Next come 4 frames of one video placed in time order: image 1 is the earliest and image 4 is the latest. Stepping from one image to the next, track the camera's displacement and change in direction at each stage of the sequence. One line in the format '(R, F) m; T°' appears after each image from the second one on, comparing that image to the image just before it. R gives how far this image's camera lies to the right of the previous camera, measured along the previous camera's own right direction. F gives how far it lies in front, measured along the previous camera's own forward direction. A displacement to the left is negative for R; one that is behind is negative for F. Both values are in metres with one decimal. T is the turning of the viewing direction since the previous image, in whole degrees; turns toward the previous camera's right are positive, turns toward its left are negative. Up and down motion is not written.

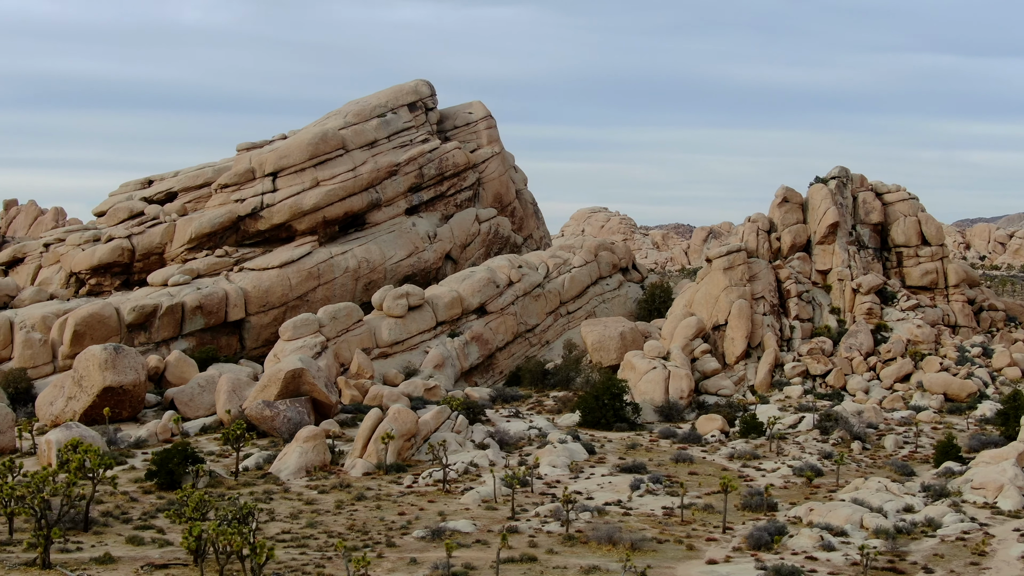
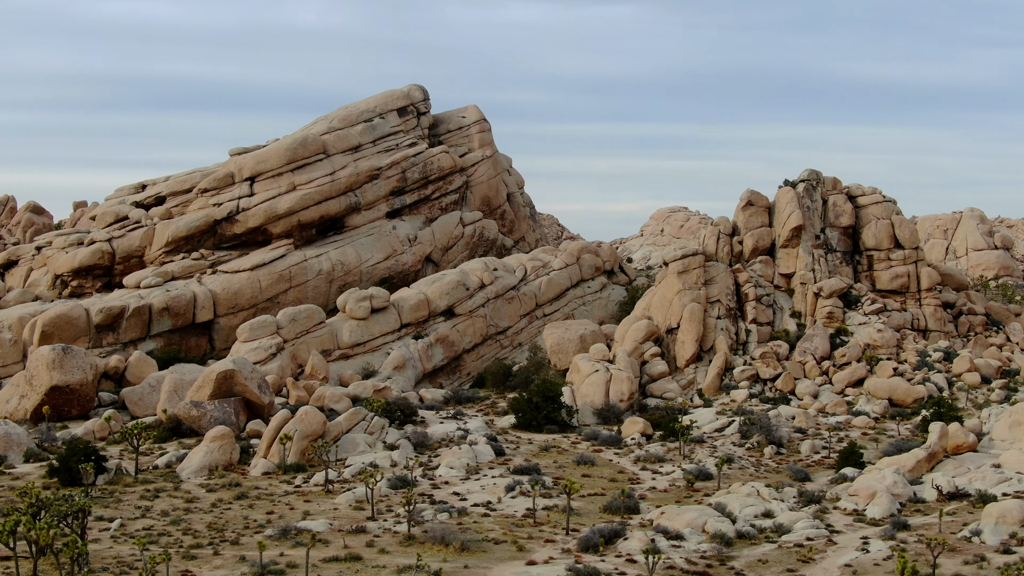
(+4.4, -0.4) m; -4°
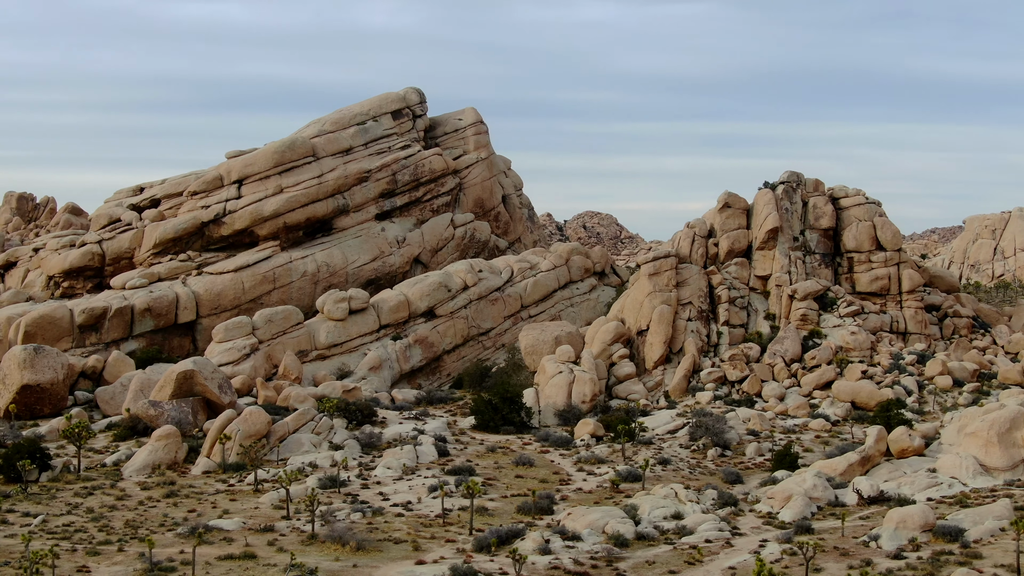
(+2.9, -0.3) m; -3°
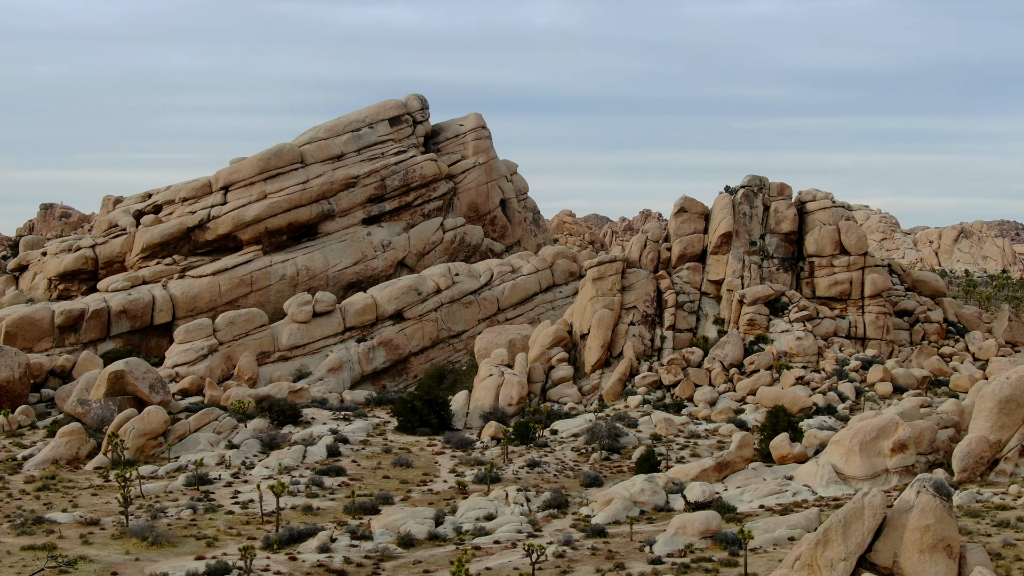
(+6.4, -0.5) m; -6°
